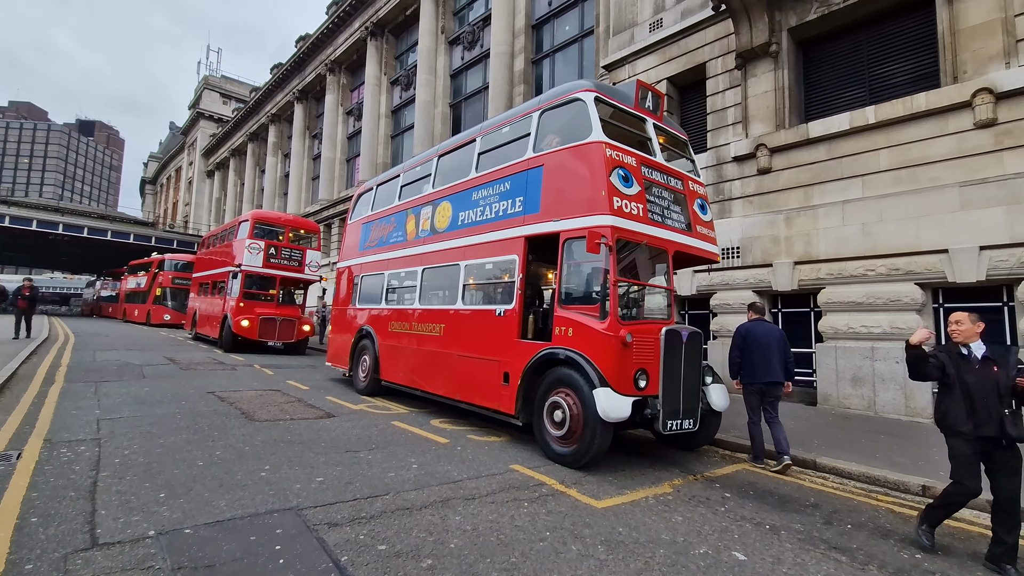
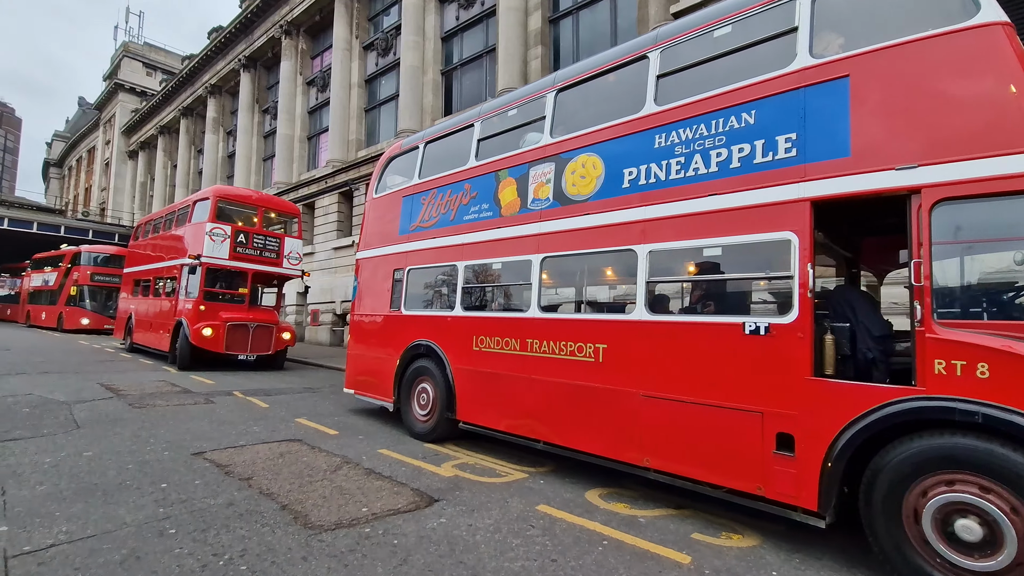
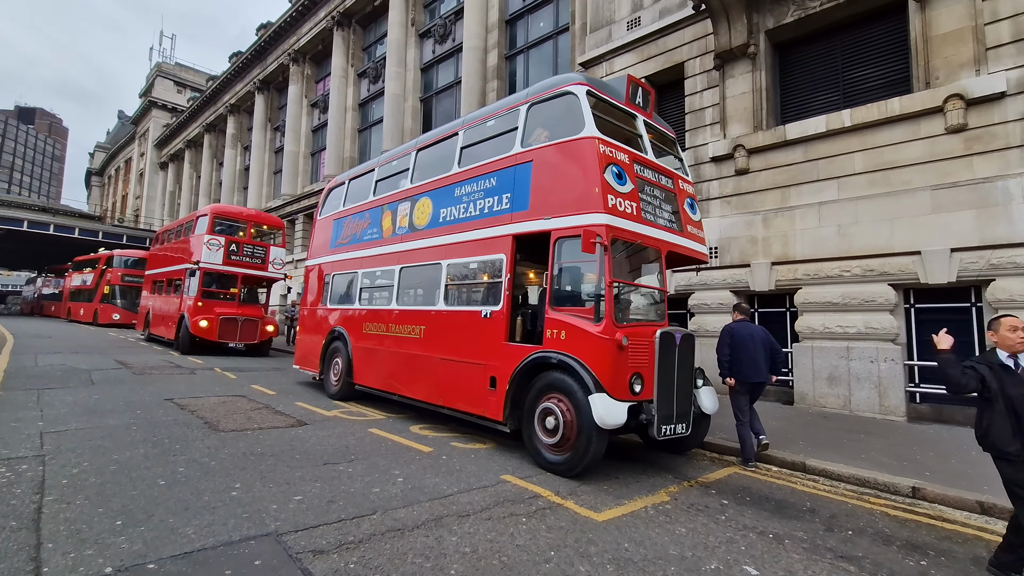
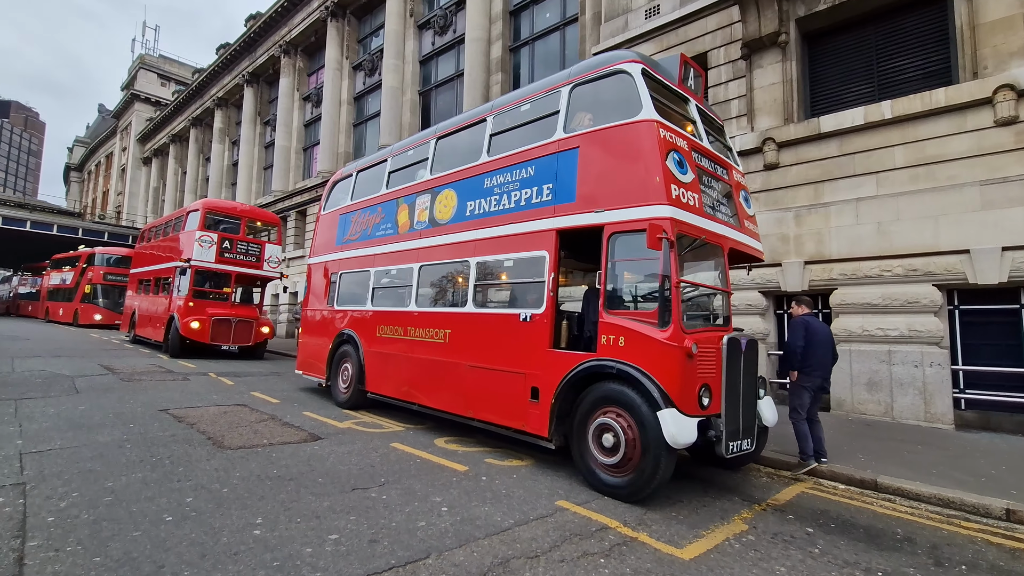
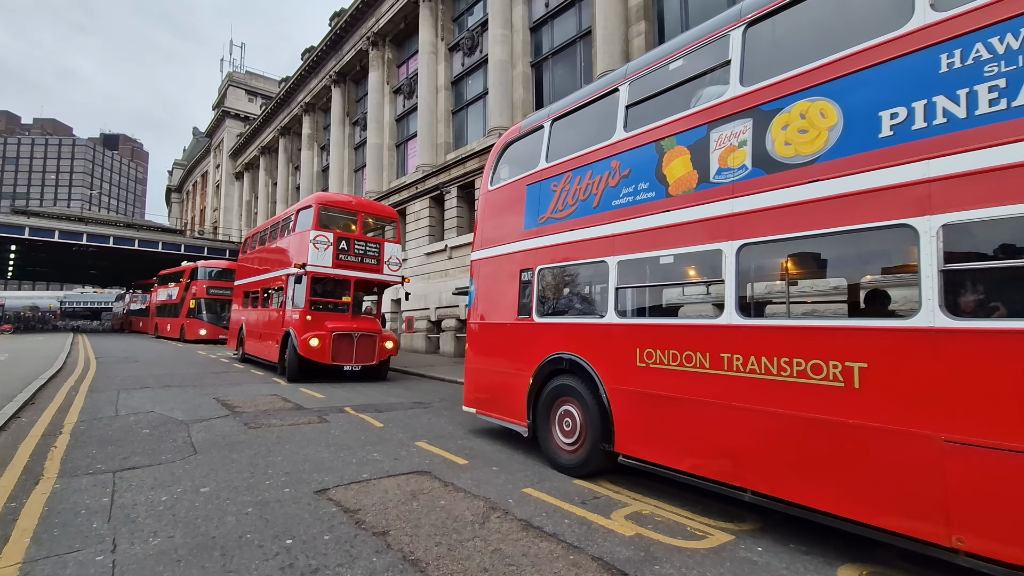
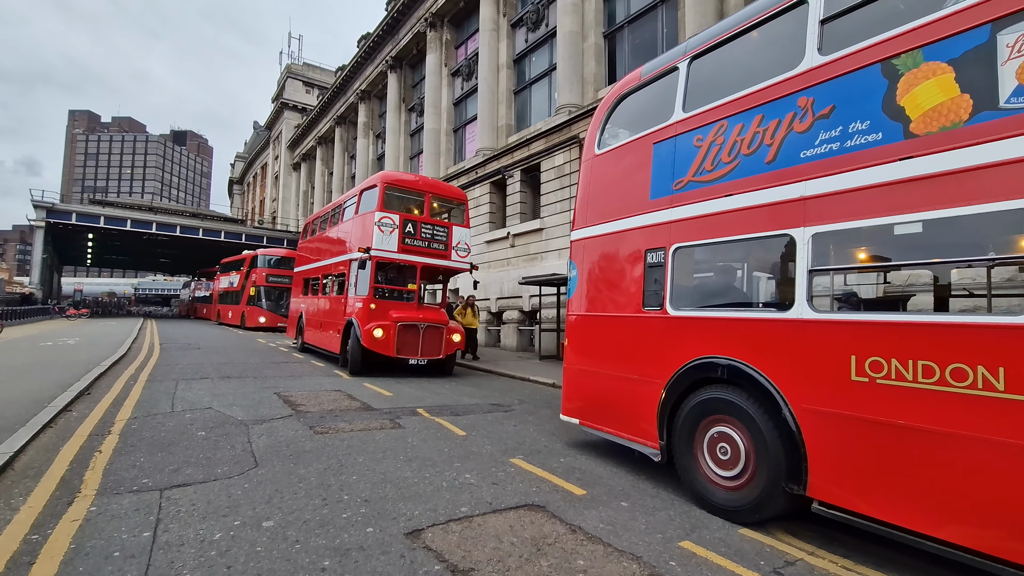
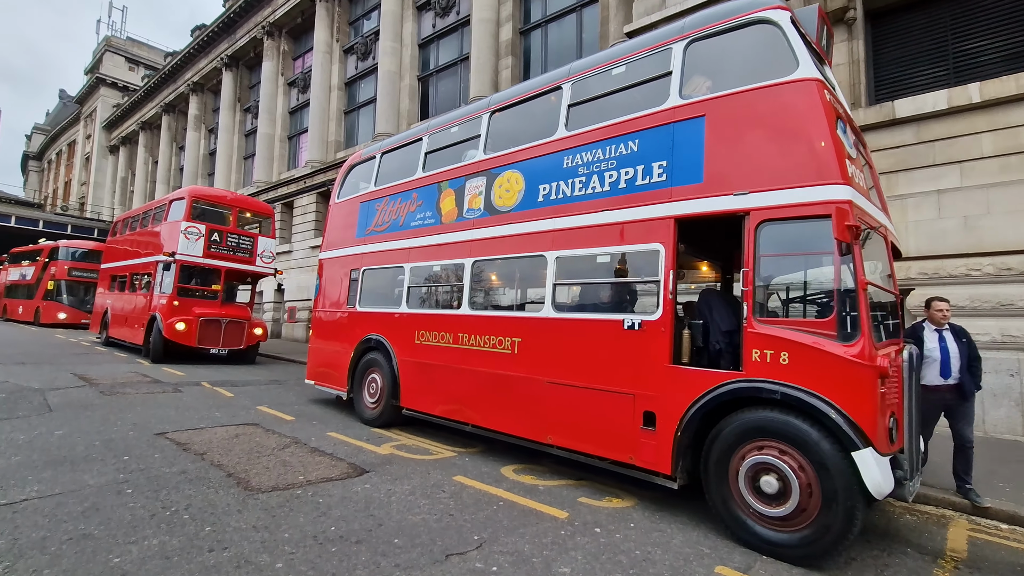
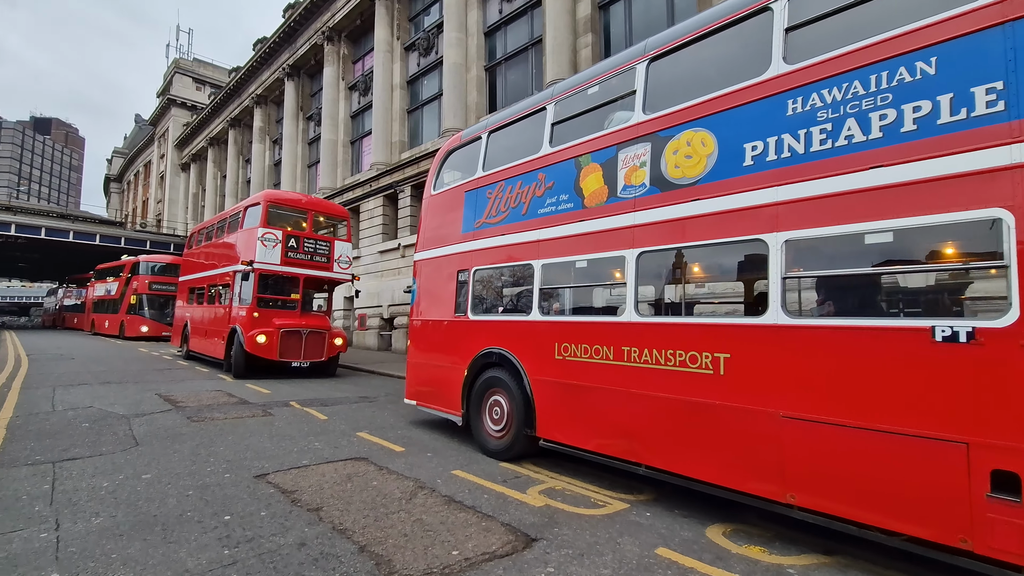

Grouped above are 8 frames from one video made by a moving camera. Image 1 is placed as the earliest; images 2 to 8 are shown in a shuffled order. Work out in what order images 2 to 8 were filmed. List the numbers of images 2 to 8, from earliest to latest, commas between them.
3, 4, 7, 2, 8, 5, 6
